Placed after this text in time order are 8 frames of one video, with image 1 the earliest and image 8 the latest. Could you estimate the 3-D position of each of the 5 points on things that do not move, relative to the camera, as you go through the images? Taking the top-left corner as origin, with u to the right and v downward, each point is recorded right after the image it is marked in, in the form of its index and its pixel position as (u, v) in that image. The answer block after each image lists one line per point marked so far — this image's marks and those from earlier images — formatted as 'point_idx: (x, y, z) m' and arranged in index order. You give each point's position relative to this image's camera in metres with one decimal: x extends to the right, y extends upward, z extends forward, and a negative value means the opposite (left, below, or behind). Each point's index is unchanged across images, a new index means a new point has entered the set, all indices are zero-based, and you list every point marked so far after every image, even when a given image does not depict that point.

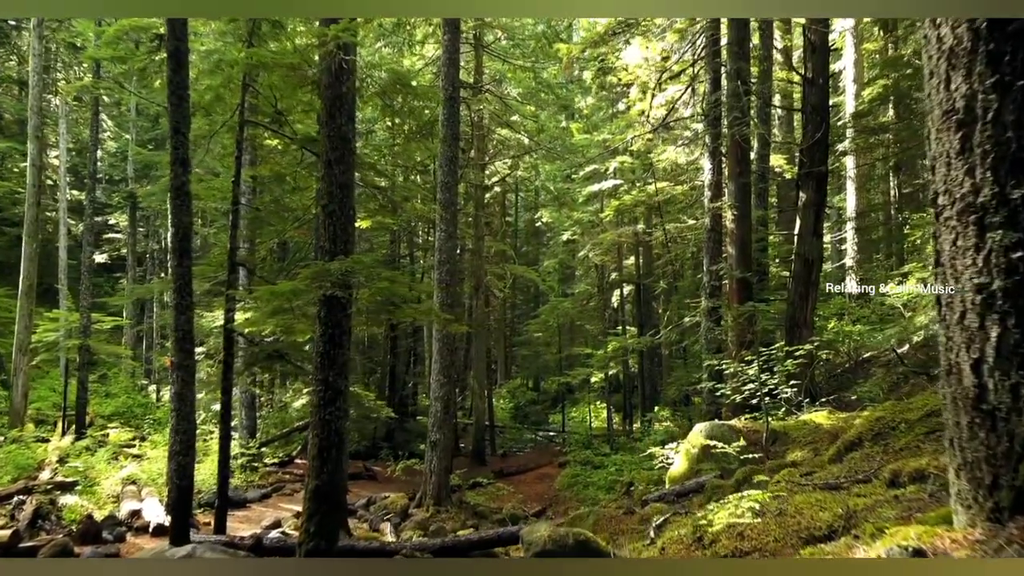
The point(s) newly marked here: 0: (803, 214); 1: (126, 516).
0: (+2.5, +0.7, +6.3) m
1: (-3.0, -1.8, +5.6) m
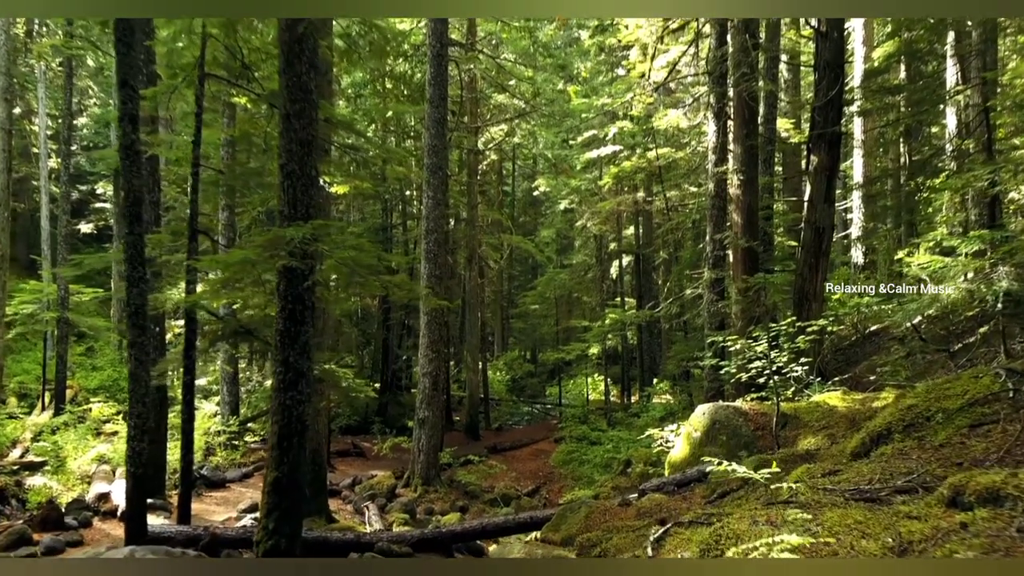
0: (+2.5, +0.9, +5.9) m
1: (-3.1, -1.6, +5.3) m
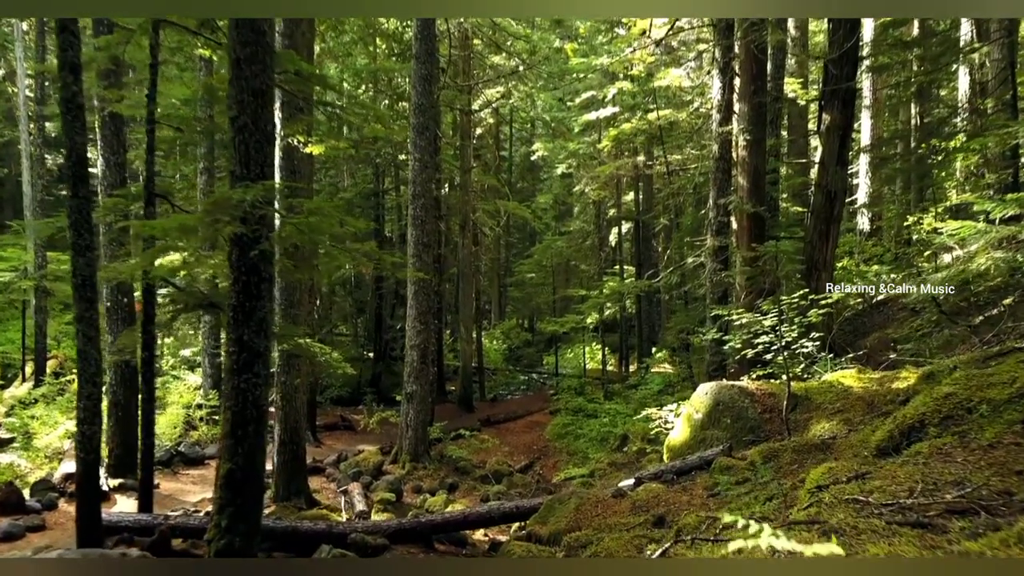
0: (+2.4, +1.1, +5.5) m
1: (-3.1, -1.3, +5.0) m
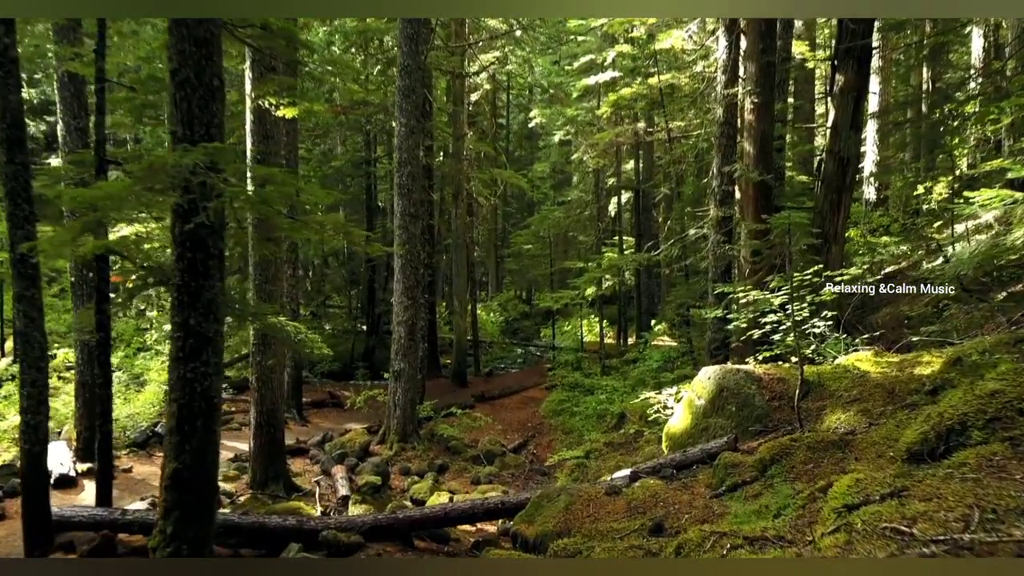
0: (+2.3, +1.3, +5.1) m
1: (-3.2, -1.2, +4.7) m
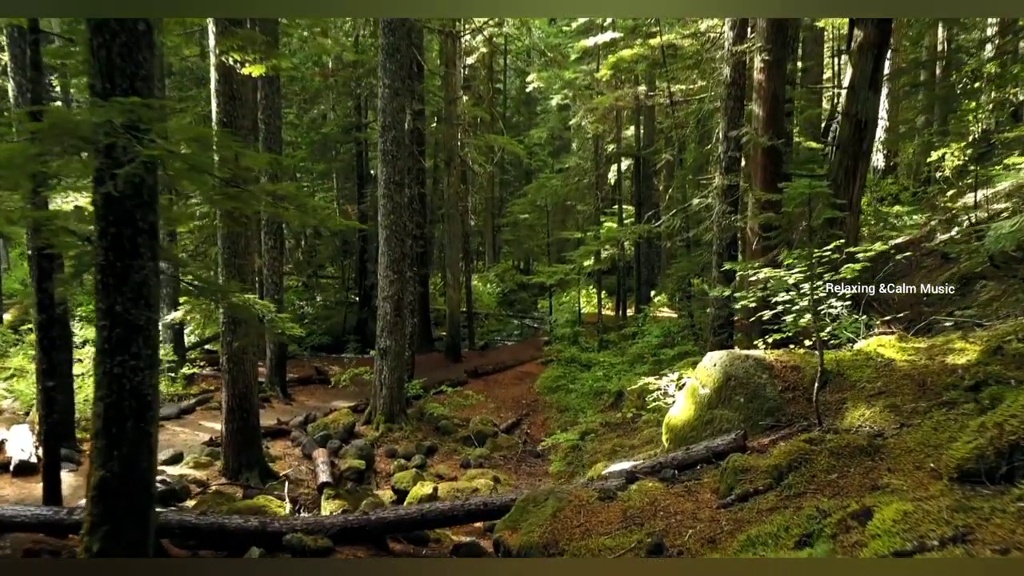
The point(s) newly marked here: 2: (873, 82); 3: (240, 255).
0: (+2.3, +1.5, +4.7) m
1: (-3.3, -1.0, +4.4) m
2: (+2.3, +1.3, +4.7) m
3: (-1.7, +0.2, +4.5) m
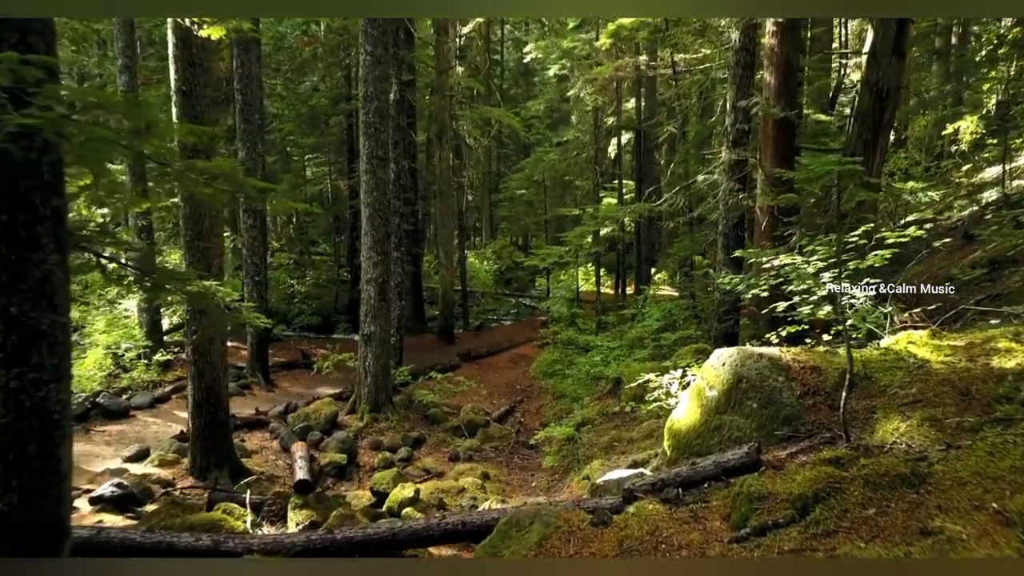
0: (+2.2, +1.6, +4.3) m
1: (-3.3, -0.9, +4.1) m
2: (+2.3, +1.4, +4.3) m
3: (-1.8, +0.3, +4.1) m
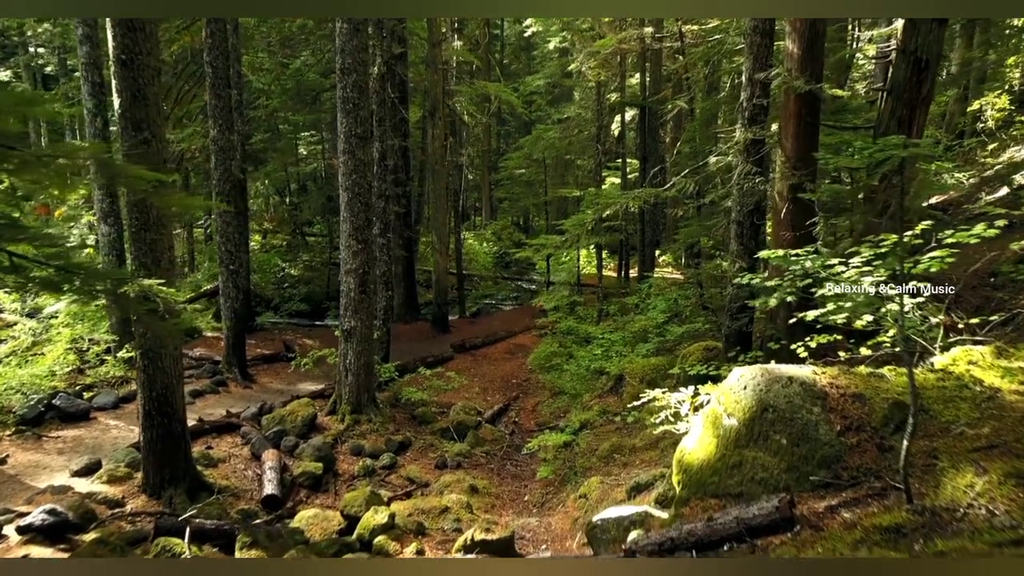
0: (+2.1, +1.6, +3.7) m
1: (-3.4, -0.9, +3.7) m
2: (+2.2, +1.4, +3.7) m
3: (-1.8, +0.3, +3.7) m
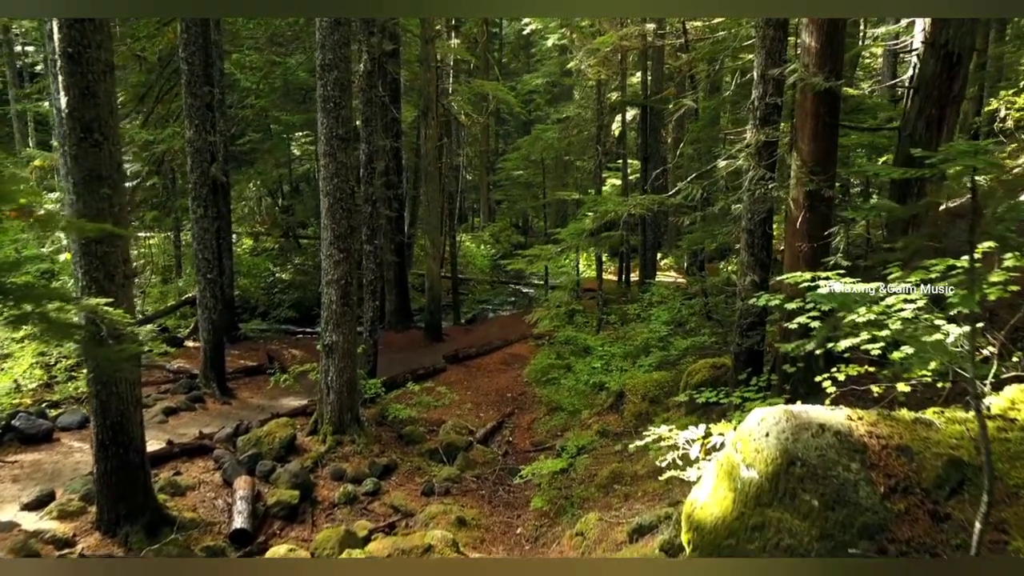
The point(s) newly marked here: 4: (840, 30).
0: (+2.1, +1.5, +3.4) m
1: (-3.5, -1.0, +3.3) m
2: (+2.2, +1.4, +3.4) m
3: (-1.9, +0.2, +3.3) m
4: (+1.8, +1.4, +3.9) m
